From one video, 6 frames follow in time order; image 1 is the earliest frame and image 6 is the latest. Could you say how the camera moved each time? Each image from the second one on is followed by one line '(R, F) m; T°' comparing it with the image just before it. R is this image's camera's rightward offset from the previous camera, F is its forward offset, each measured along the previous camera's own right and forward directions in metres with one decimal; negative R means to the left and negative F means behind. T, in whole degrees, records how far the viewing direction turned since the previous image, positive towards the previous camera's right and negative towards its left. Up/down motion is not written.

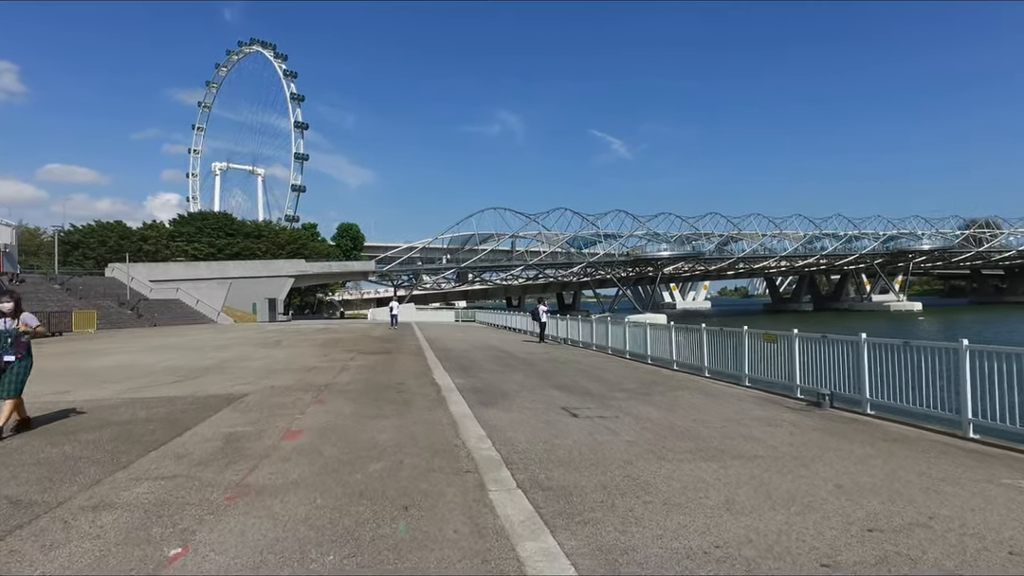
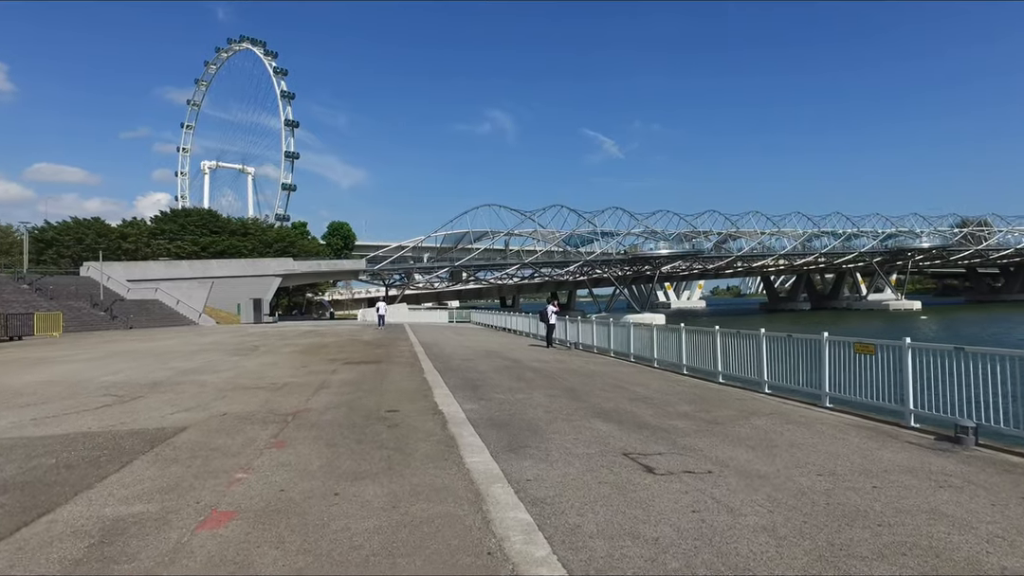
(-0.5, +2.8) m; +1°
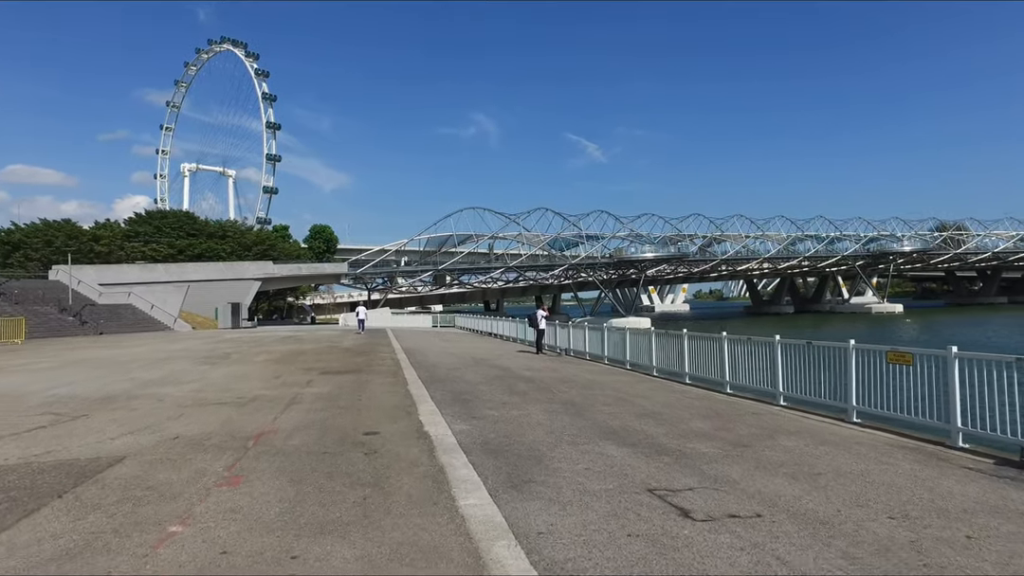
(-0.2, +1.2) m; +1°
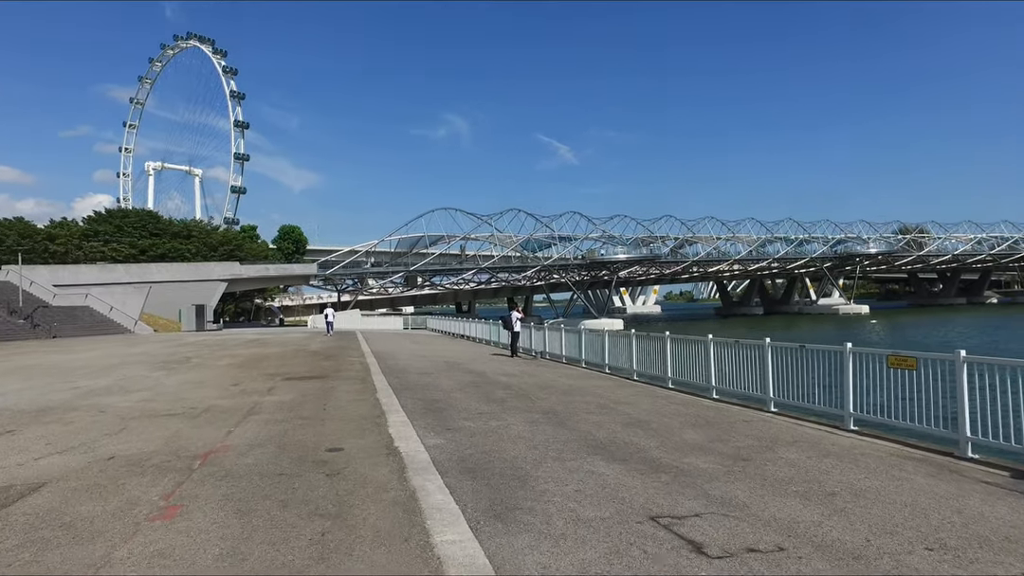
(-0.1, +0.7) m; +2°
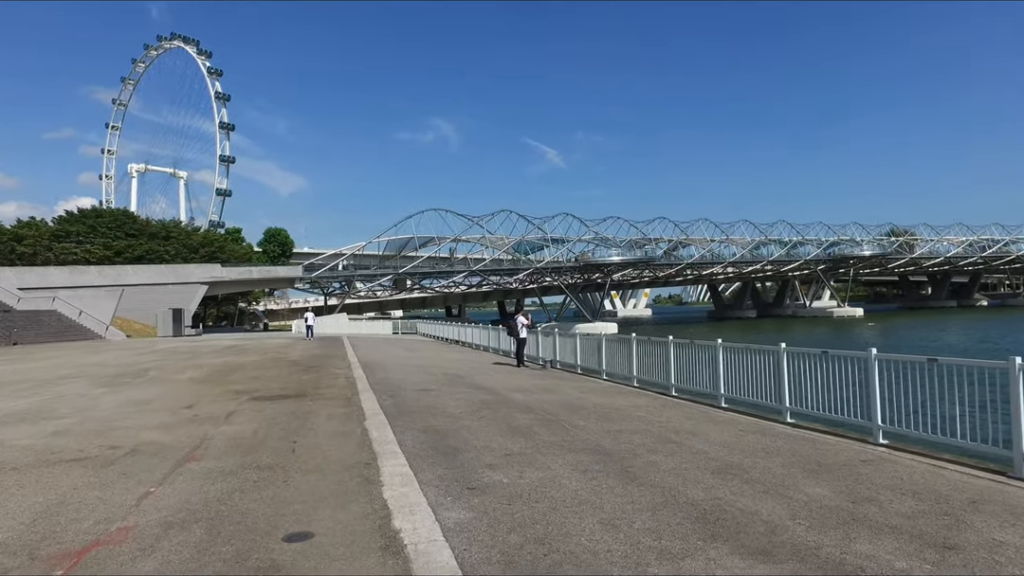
(-0.6, +2.7) m; +1°
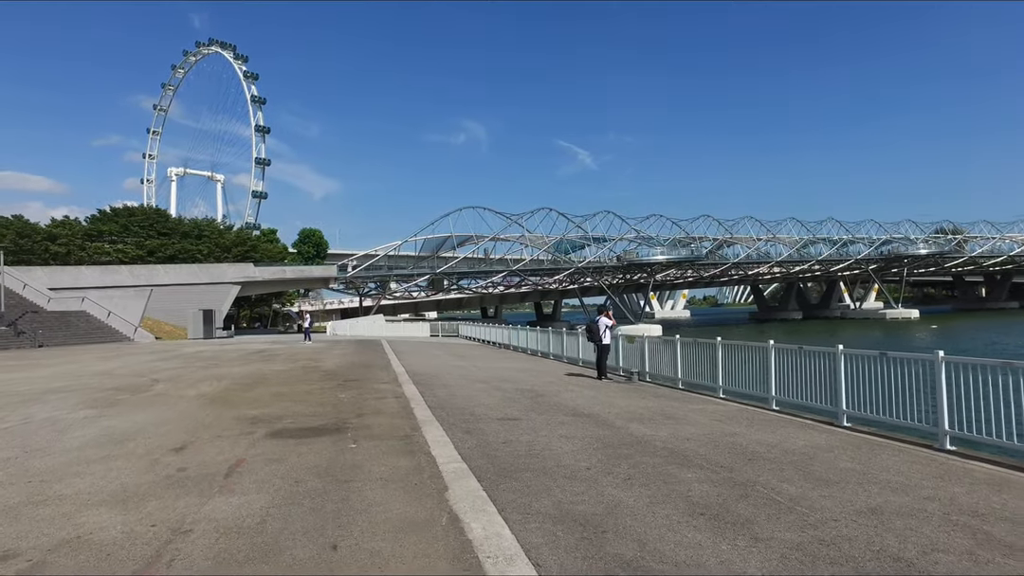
(-1.3, +3.7) m; -3°
